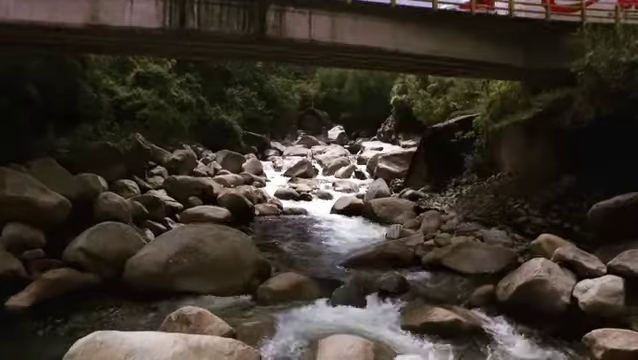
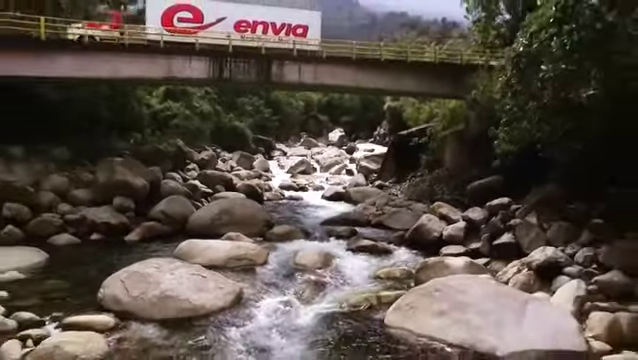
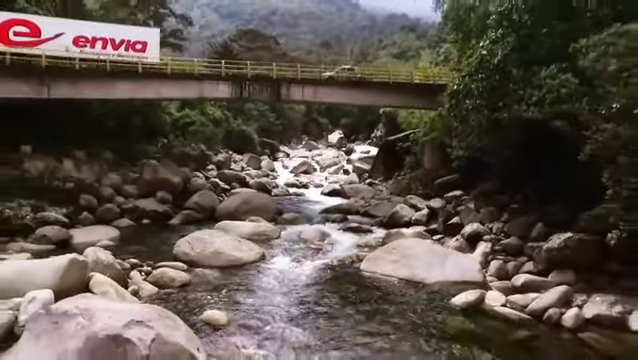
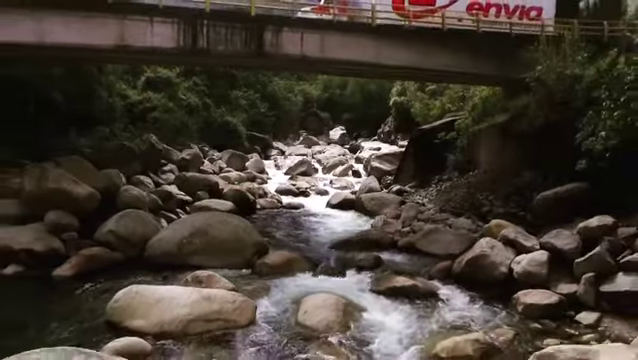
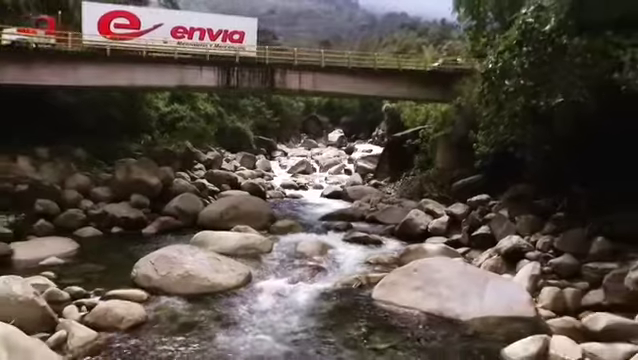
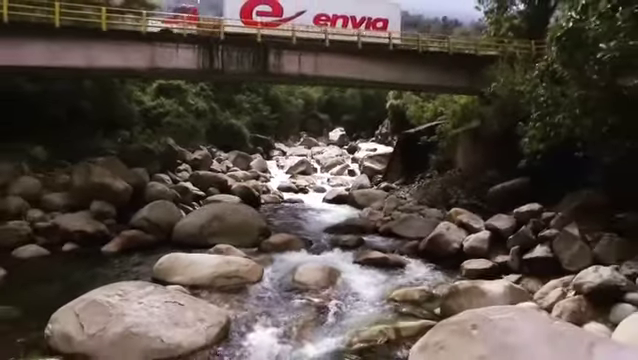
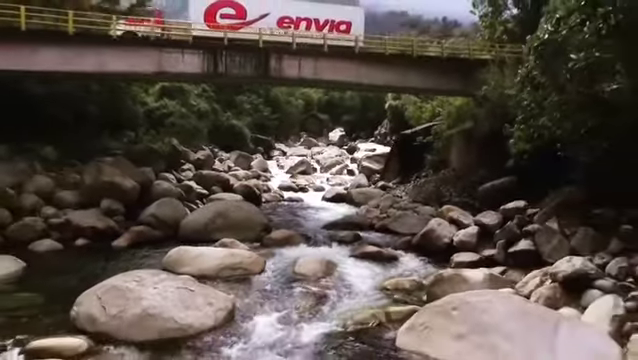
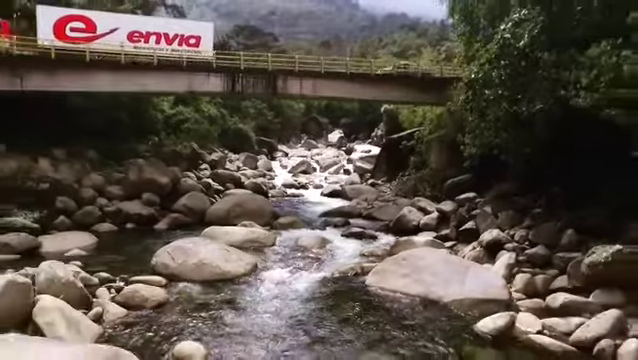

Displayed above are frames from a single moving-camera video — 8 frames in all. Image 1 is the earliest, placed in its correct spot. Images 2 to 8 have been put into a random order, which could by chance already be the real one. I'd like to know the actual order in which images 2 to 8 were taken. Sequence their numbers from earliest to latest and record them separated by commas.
4, 6, 7, 2, 5, 8, 3
